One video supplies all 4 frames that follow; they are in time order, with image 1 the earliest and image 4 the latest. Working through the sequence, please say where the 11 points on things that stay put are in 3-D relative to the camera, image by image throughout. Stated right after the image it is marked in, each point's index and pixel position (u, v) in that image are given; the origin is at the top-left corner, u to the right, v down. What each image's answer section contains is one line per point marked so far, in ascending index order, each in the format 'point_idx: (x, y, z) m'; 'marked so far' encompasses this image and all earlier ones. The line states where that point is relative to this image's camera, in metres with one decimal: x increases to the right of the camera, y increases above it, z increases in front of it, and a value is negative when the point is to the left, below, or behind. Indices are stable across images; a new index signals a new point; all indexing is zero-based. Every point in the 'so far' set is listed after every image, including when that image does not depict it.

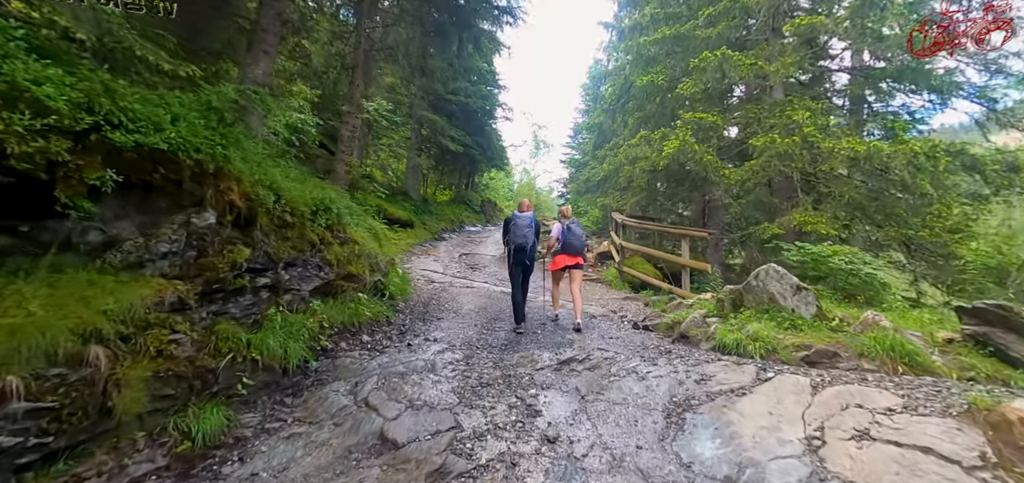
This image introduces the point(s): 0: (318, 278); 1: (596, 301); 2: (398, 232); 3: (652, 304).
0: (-1.9, -0.4, +4.2) m
1: (+1.8, -1.3, +9.2) m
2: (-4.6, +0.3, +17.2) m
3: (+2.8, -1.3, +8.6) m
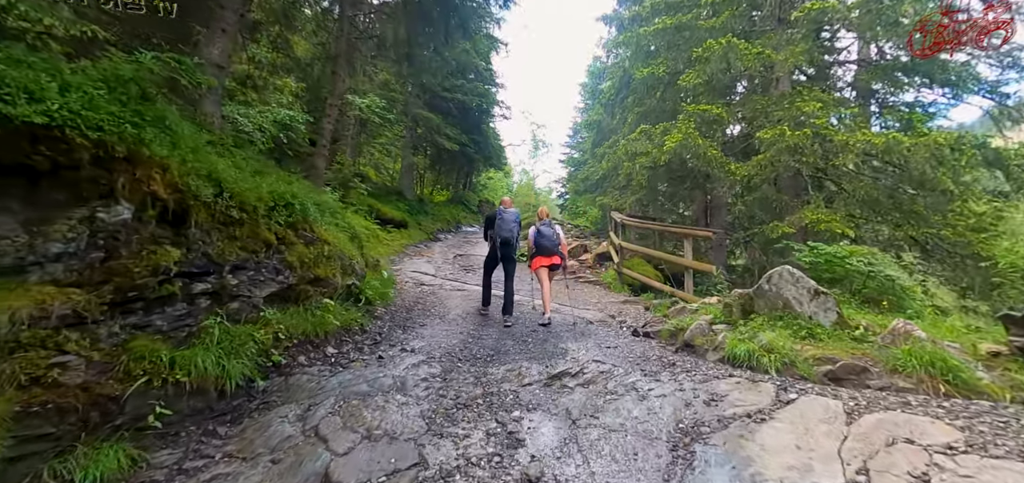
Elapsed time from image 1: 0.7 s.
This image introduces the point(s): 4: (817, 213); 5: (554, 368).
0: (-2.1, -0.4, +3.7) m
1: (+1.7, -1.3, +8.7) m
2: (-4.8, +0.3, +16.7) m
3: (+2.6, -1.3, +8.1) m
4: (+5.3, +0.5, +7.3) m
5: (+0.4, -1.3, +4.3) m
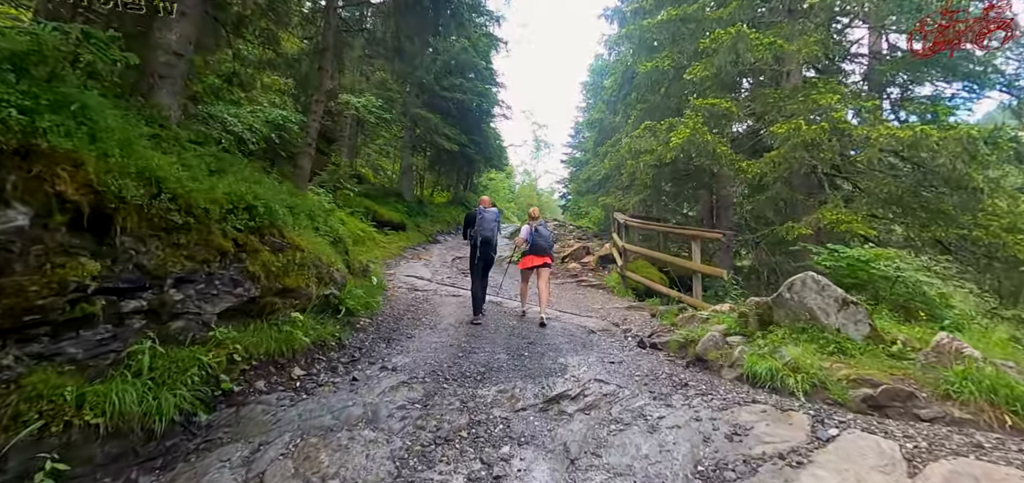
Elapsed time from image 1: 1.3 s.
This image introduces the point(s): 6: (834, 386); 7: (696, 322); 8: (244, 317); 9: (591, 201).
0: (-2.2, -0.4, +3.3) m
1: (+1.7, -1.3, +8.2) m
2: (-4.8, +0.2, +16.2) m
3: (+2.6, -1.3, +7.6) m
4: (+5.2, +0.5, +6.8) m
5: (+0.4, -1.3, +3.8) m
6: (+2.6, -1.2, +3.4) m
7: (+2.6, -1.1, +6.1) m
8: (-2.2, -0.6, +3.4) m
9: (+3.5, +1.8, +18.7) m
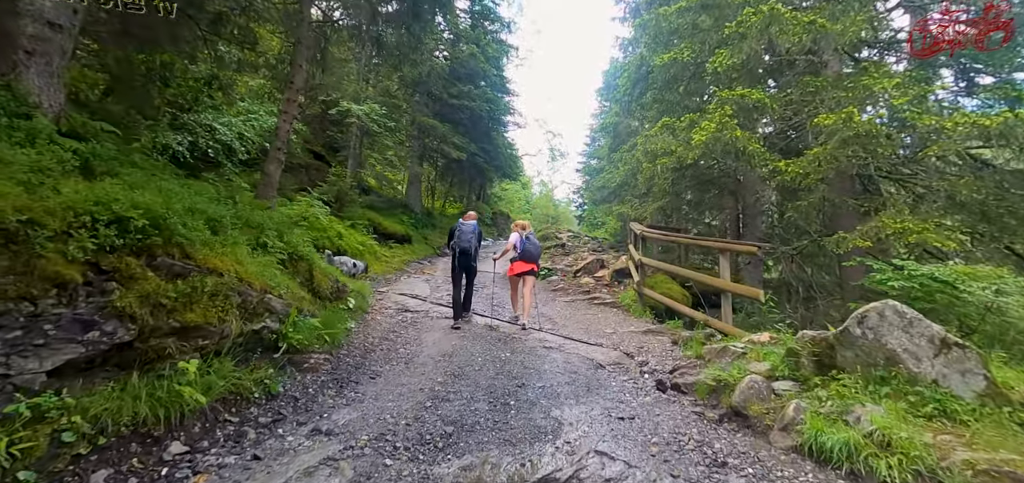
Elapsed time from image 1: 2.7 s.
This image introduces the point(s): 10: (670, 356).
0: (-2.4, -0.6, +2.3) m
1: (+1.6, -1.6, +7.1) m
2: (-4.4, -0.3, +15.4) m
3: (+2.6, -1.5, +6.4) m
4: (+5.1, +0.3, +5.6) m
5: (+0.1, -1.5, +2.8) m
6: (+2.4, -1.3, +2.3) m
7: (+2.5, -1.3, +4.9) m
8: (-2.4, -0.8, +2.5) m
9: (+3.9, +1.3, +17.5) m
10: (+2.2, -1.6, +6.0) m
